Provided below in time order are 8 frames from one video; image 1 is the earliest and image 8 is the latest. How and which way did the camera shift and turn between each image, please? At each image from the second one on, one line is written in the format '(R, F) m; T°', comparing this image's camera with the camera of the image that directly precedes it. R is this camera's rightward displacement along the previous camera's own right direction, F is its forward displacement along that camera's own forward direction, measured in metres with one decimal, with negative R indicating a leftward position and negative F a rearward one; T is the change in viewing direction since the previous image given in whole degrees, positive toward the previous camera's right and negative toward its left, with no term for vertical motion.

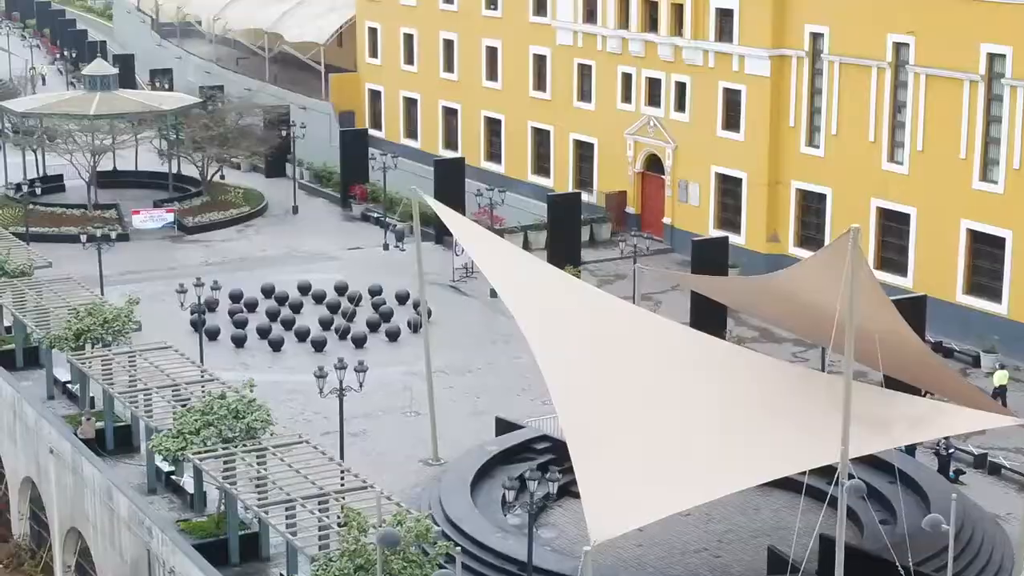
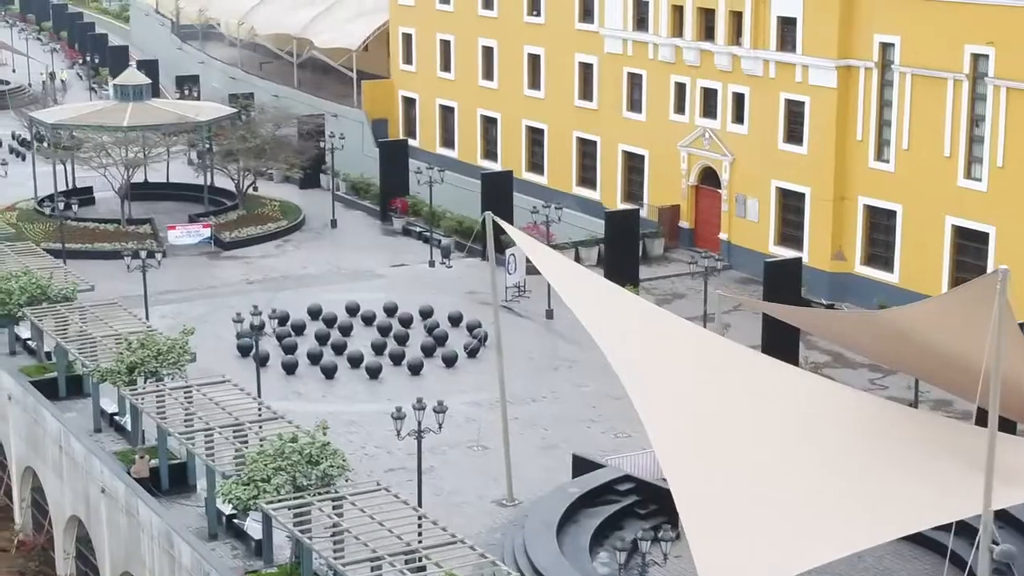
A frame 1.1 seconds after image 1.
(-1.3, +2.0) m; 0°
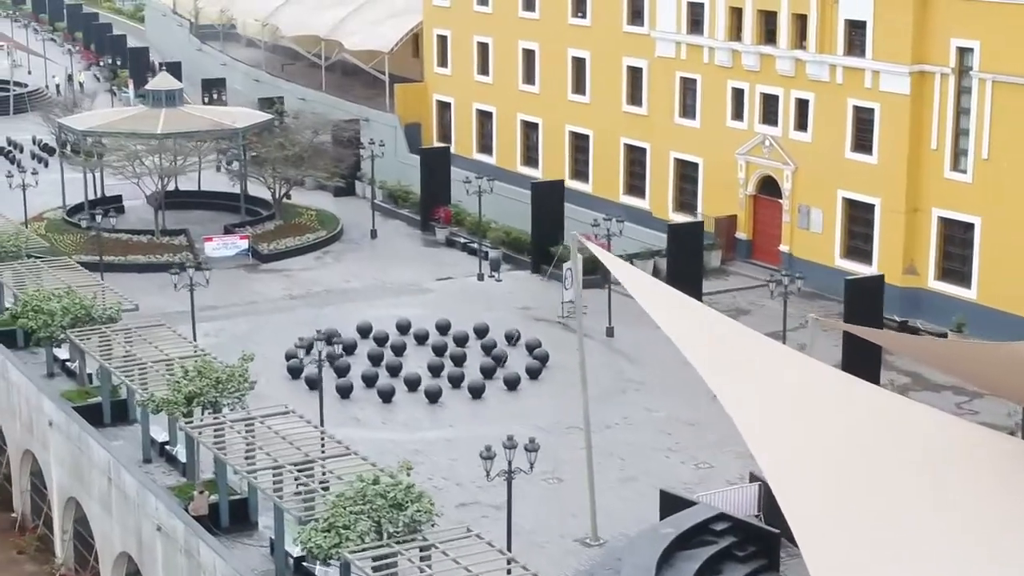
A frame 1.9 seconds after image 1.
(-1.3, +2.3) m; 0°
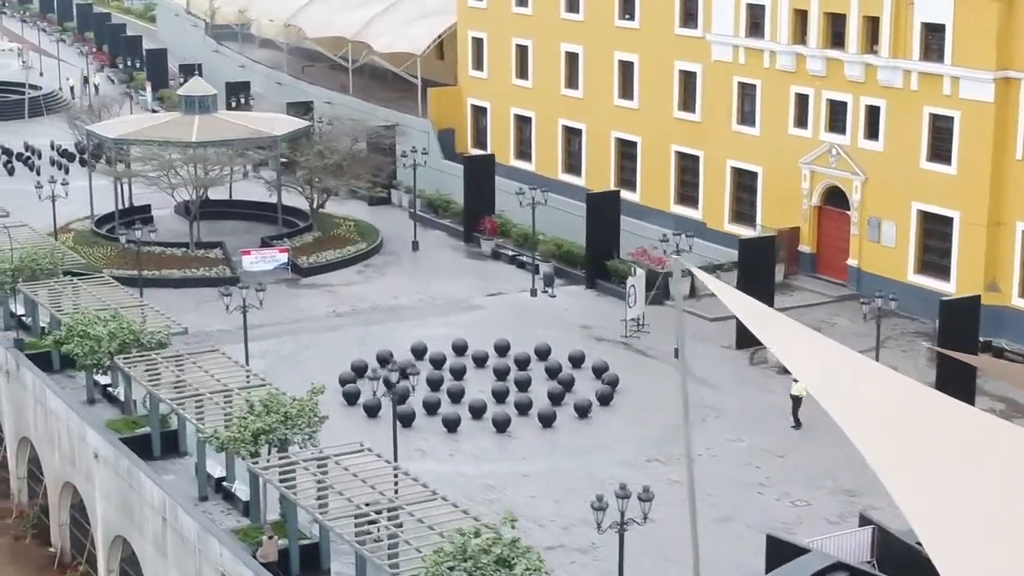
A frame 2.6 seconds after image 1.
(-1.5, +2.5) m; 0°
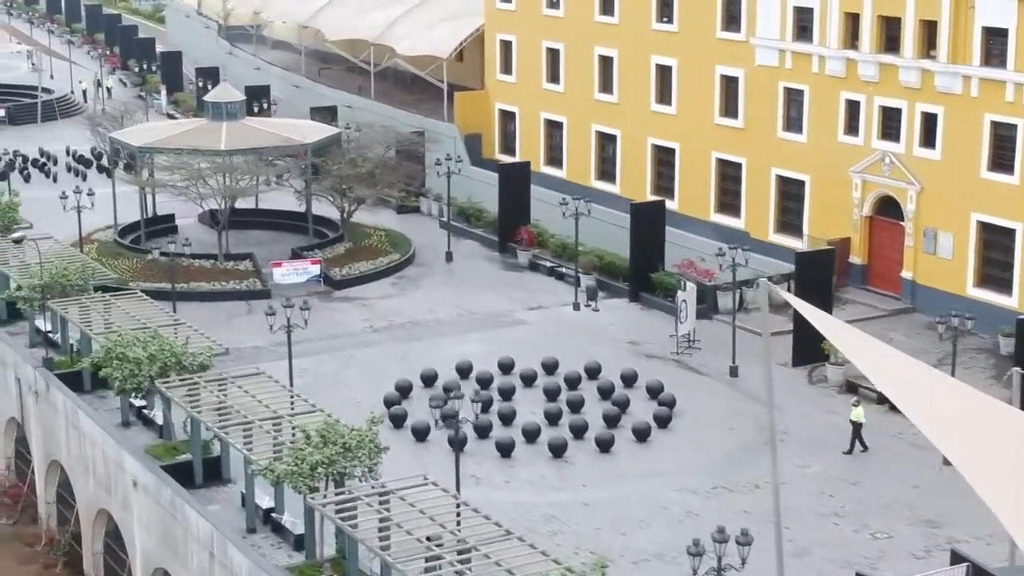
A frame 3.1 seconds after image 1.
(-1.1, +1.8) m; 0°
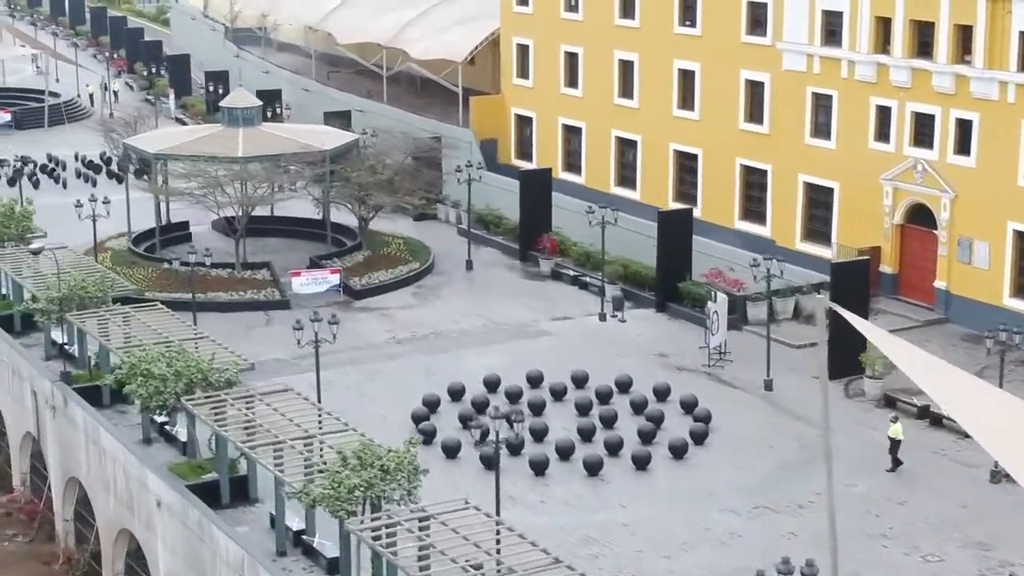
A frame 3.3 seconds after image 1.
(-0.6, +1.0) m; 0°
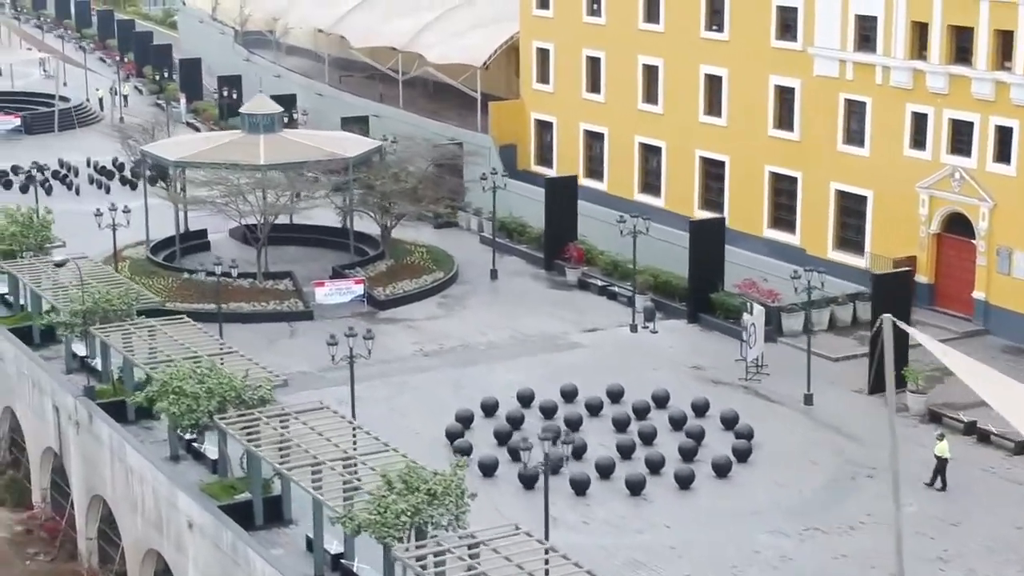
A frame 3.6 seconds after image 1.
(-0.7, +1.0) m; 0°
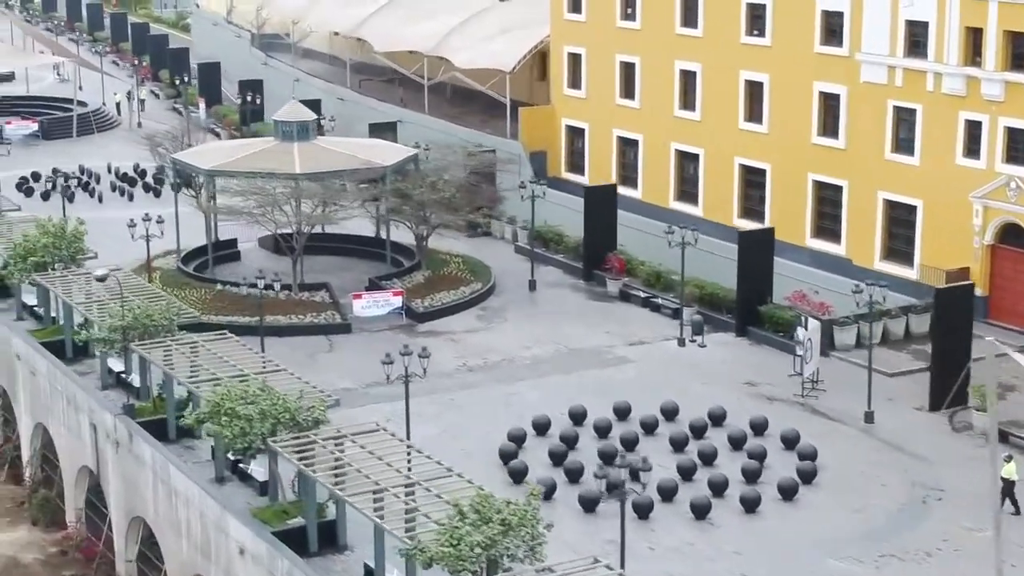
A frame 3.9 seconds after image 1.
(-1.0, +1.2) m; 0°
